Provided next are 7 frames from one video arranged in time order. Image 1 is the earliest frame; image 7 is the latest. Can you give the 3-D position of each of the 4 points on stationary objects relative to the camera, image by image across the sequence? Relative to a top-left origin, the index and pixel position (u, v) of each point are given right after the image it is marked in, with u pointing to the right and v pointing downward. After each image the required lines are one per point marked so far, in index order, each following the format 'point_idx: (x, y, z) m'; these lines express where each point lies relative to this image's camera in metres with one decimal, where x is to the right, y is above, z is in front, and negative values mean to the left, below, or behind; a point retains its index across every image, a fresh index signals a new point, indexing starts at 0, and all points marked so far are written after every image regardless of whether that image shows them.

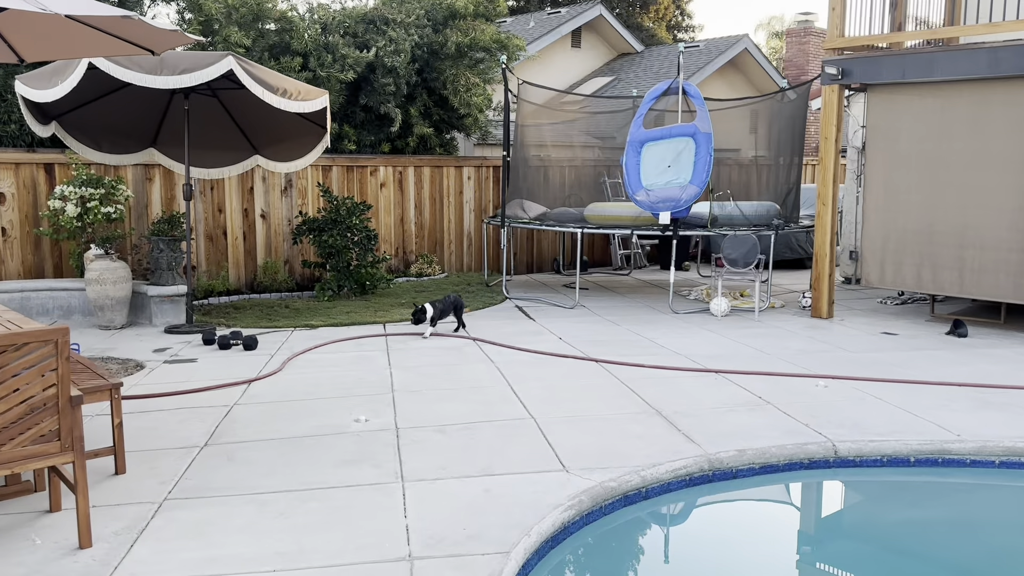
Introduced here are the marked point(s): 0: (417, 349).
0: (-0.6, -0.4, +5.1) m
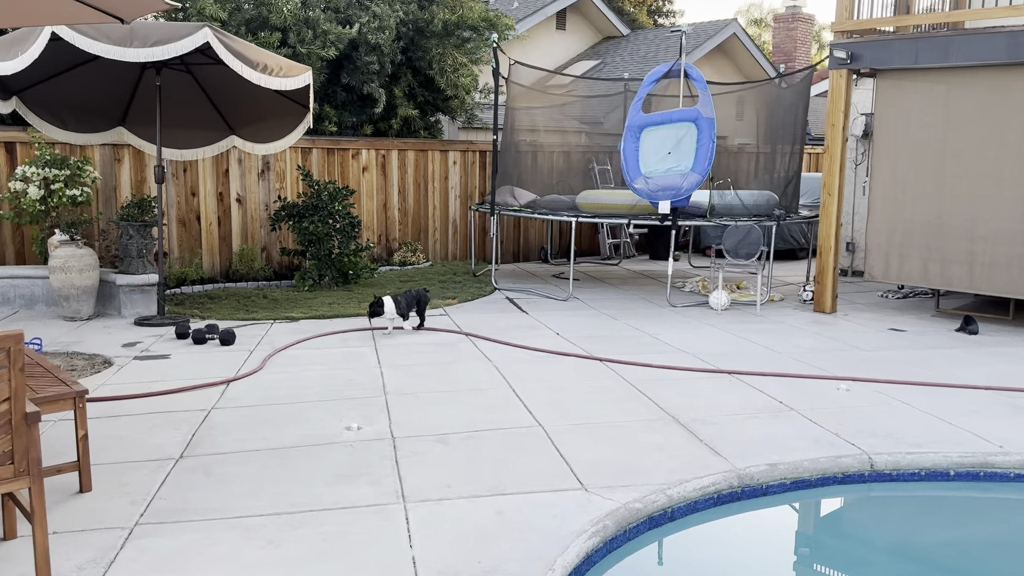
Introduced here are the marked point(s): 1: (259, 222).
0: (-0.6, -0.3, +4.8) m
1: (-2.2, +0.6, +7.4) m
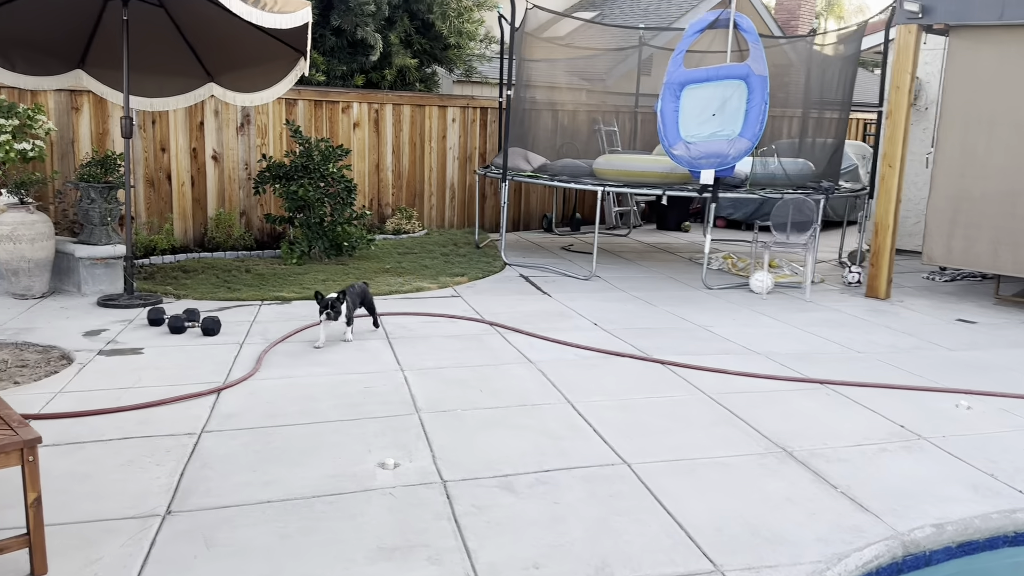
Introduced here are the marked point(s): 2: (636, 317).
0: (-0.4, -0.3, +4.1) m
1: (-2.1, +0.8, +6.6) m
2: (+0.7, -0.2, +4.7) m
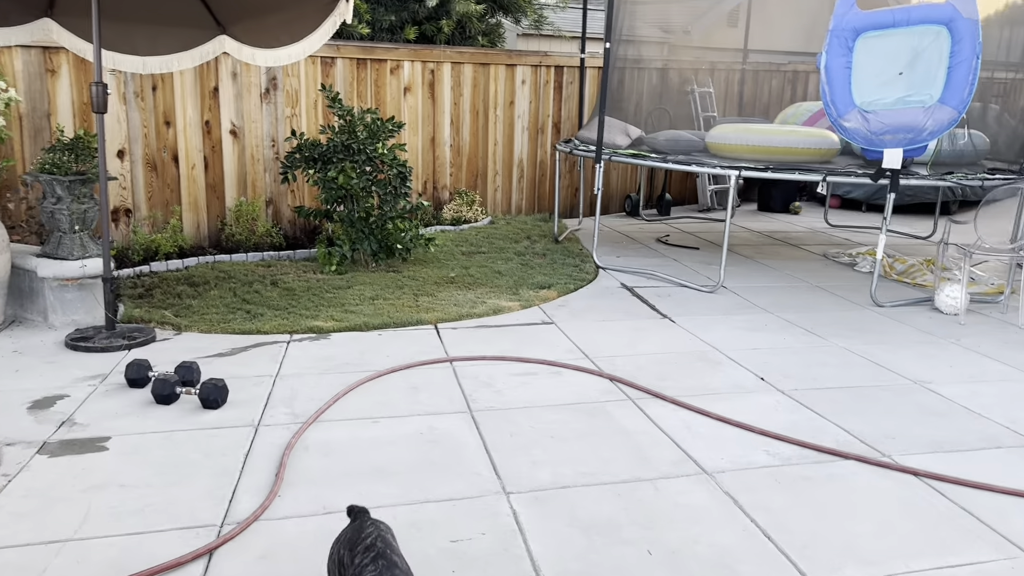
0: (+0.1, -0.4, +2.8) m
1: (-1.5, +0.8, +5.3) m
2: (+1.2, -0.3, +3.3) m
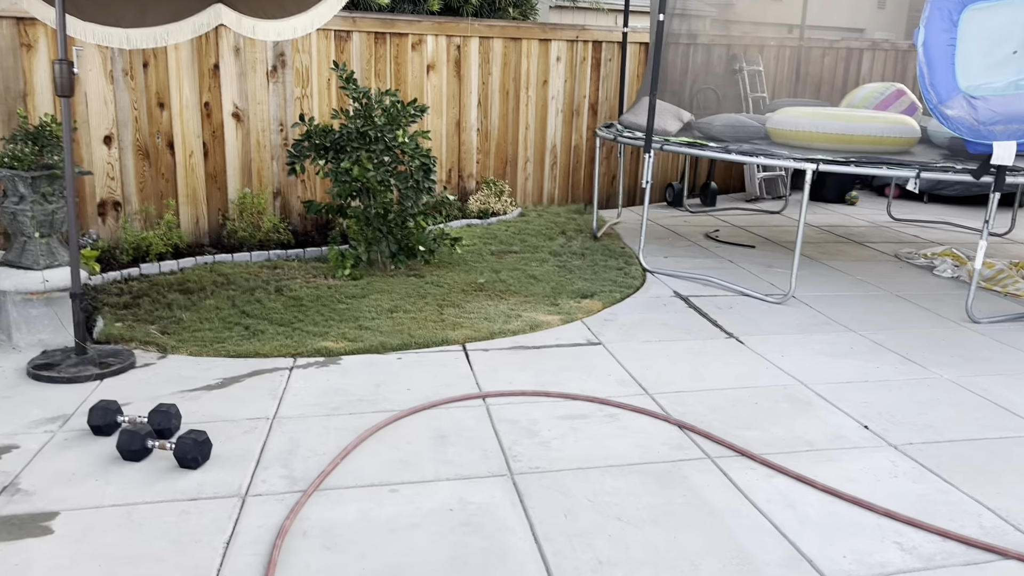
0: (+0.2, -0.5, +2.2) m
1: (-1.3, +0.8, +4.7) m
2: (+1.3, -0.4, +2.8) m
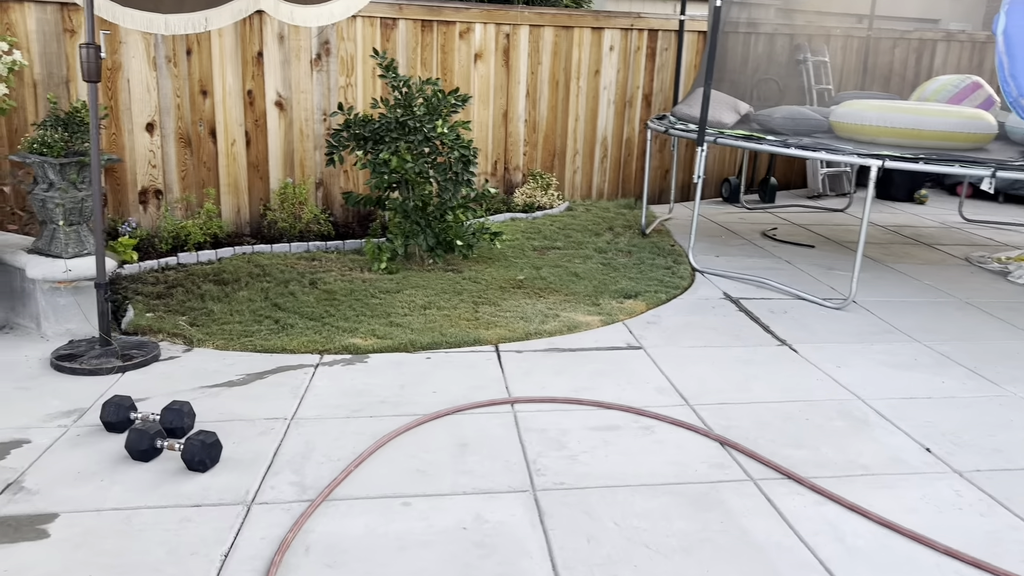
0: (+0.2, -0.5, +2.0) m
1: (-1.1, +0.8, +4.6) m
2: (+1.4, -0.4, +2.5) m
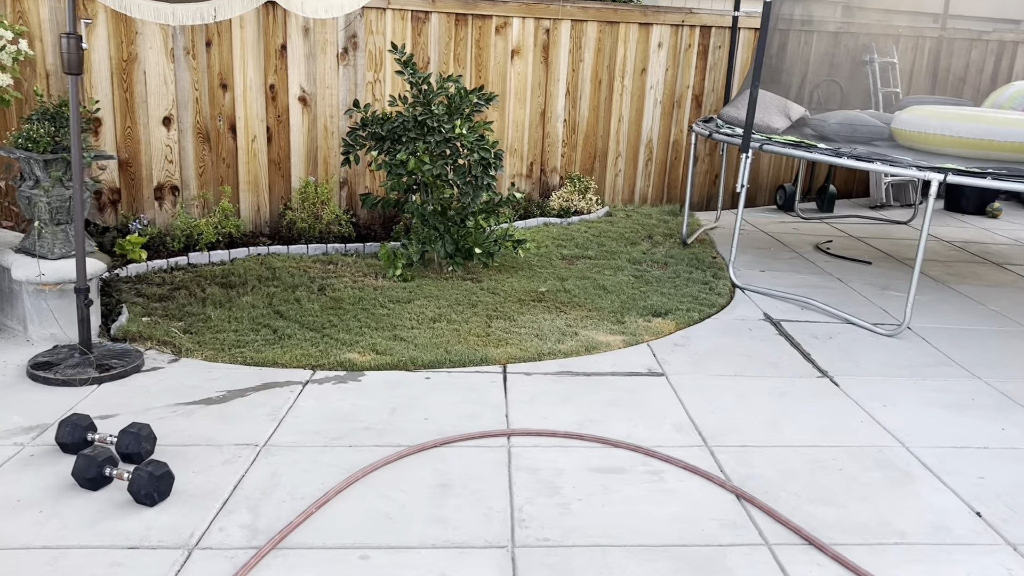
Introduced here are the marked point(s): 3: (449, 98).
0: (+0.2, -0.6, +1.8) m
1: (-0.9, +0.8, +4.5) m
2: (+1.4, -0.5, +2.2) m
3: (-0.3, +0.8, +3.6) m
